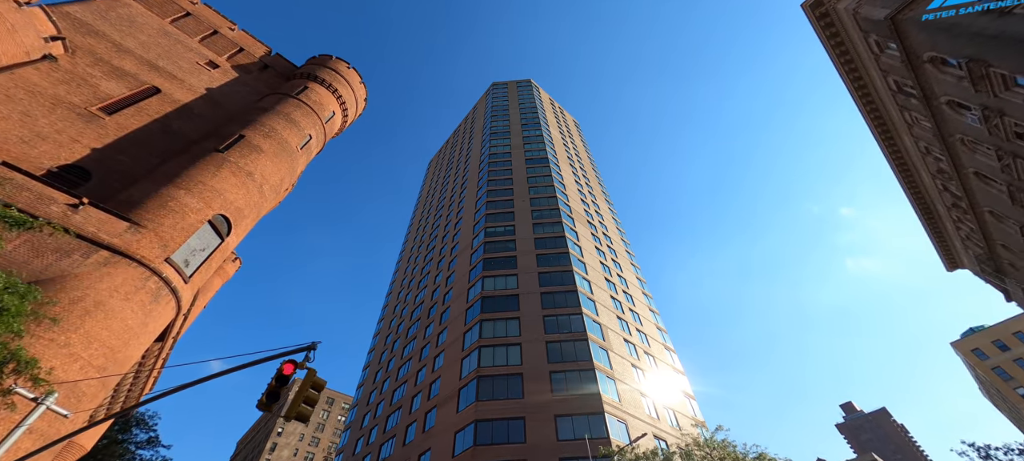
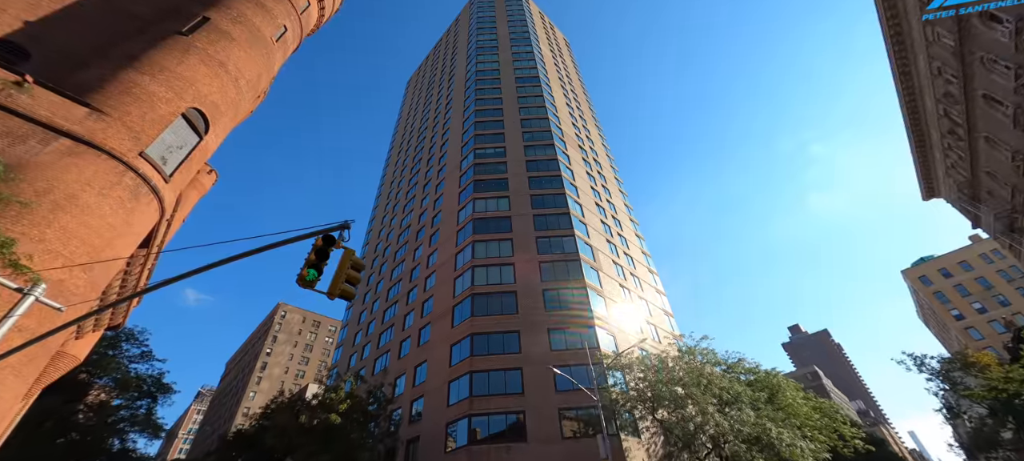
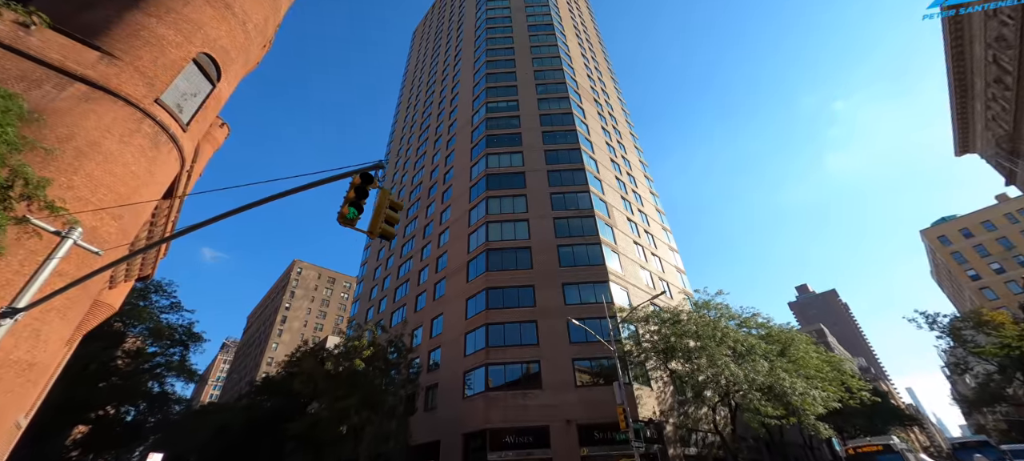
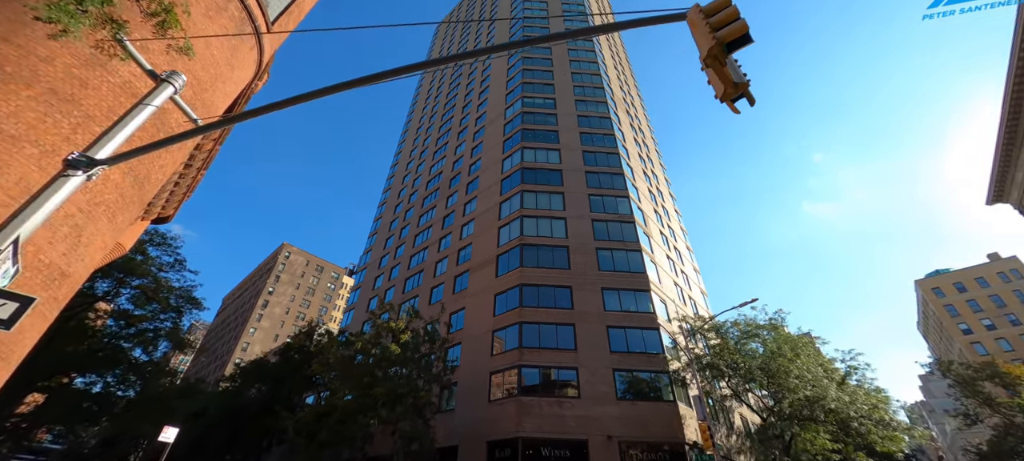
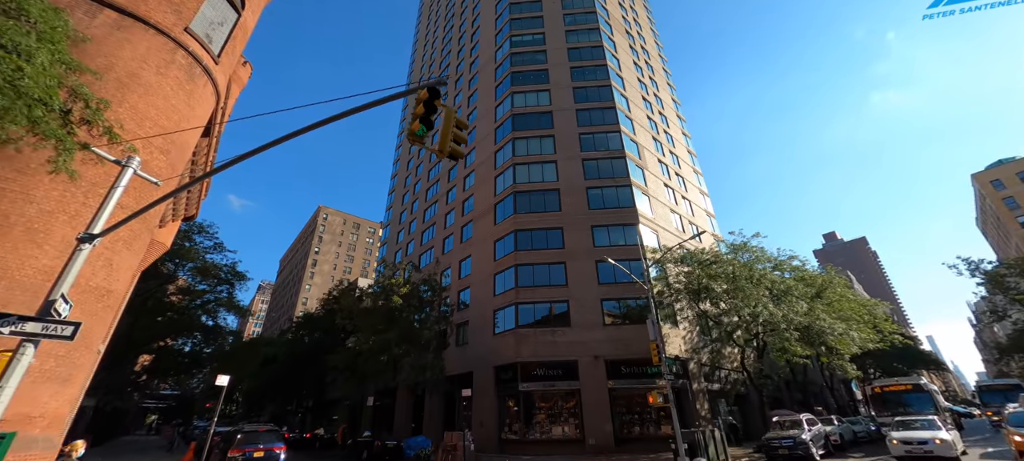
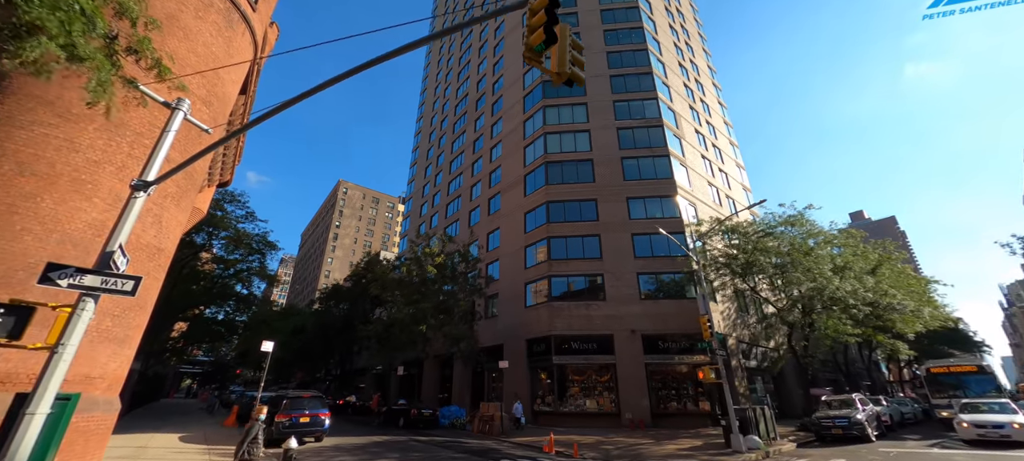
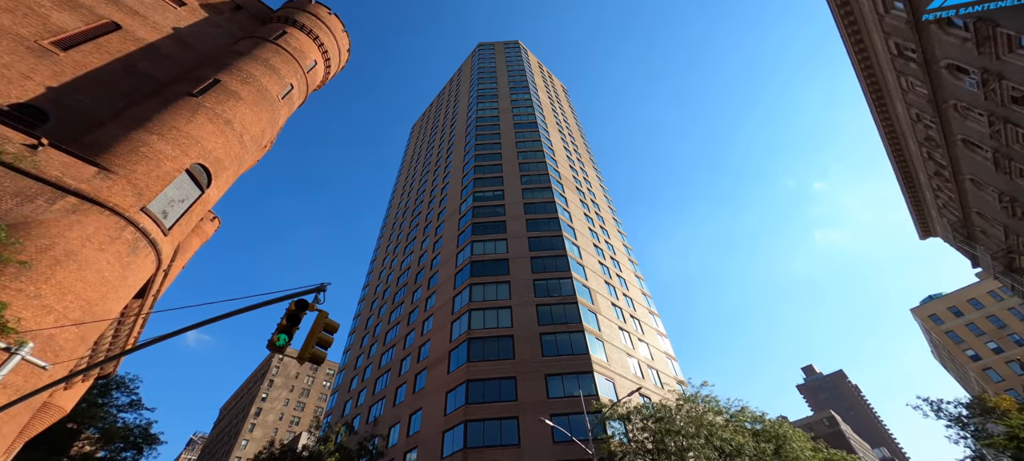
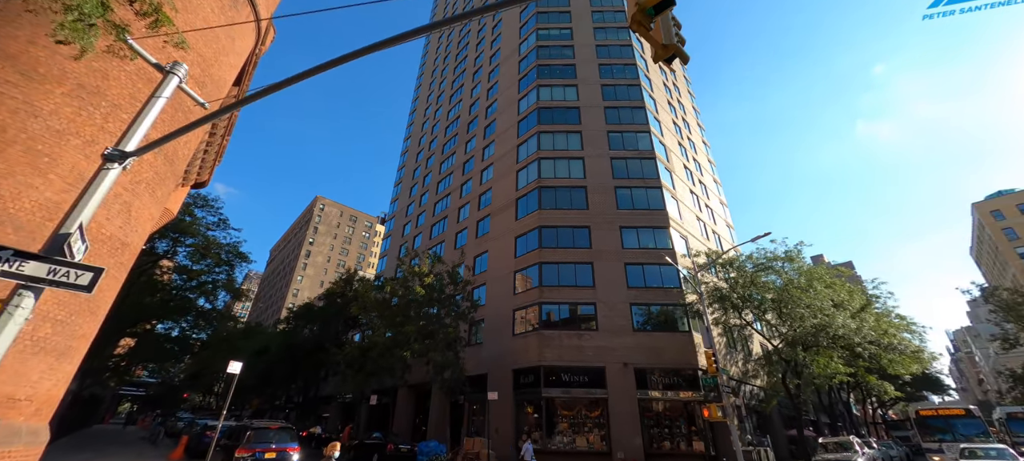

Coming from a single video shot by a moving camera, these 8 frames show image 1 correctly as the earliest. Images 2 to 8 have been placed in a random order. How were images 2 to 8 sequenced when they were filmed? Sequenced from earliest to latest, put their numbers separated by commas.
7, 2, 3, 5, 6, 8, 4
